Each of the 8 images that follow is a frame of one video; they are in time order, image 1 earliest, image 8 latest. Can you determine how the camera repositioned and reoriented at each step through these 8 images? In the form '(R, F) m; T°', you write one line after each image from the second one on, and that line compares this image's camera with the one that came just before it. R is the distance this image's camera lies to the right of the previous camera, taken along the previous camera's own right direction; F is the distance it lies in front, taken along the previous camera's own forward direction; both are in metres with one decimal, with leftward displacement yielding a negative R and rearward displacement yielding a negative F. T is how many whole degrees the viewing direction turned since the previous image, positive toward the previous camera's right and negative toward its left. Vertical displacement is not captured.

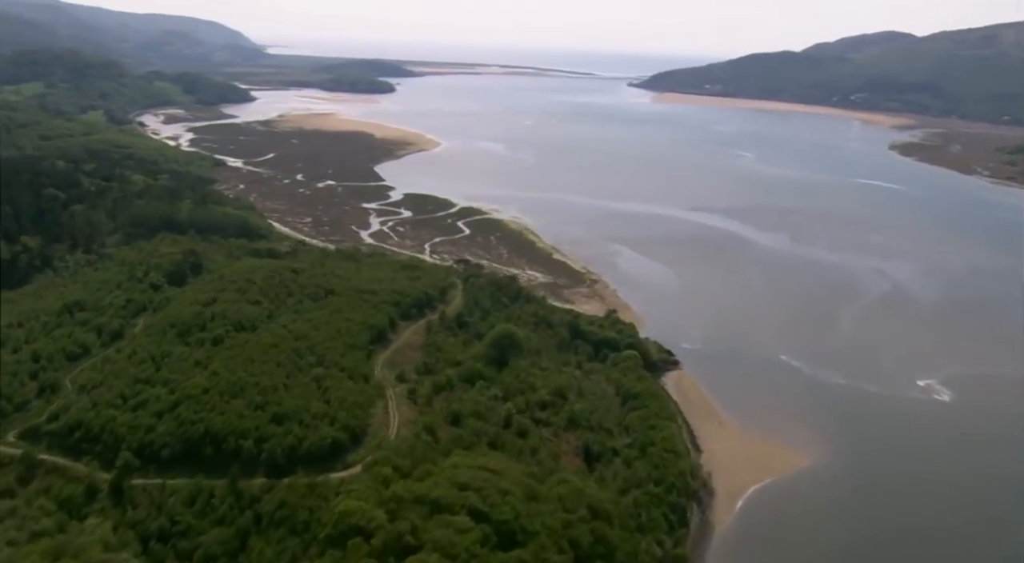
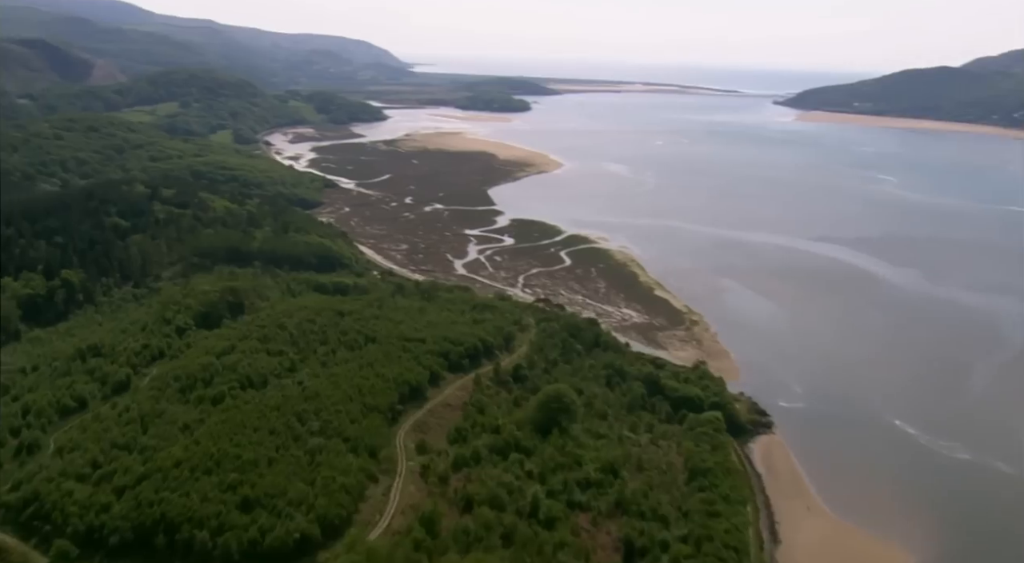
(+2.5, +3.7) m; -8°
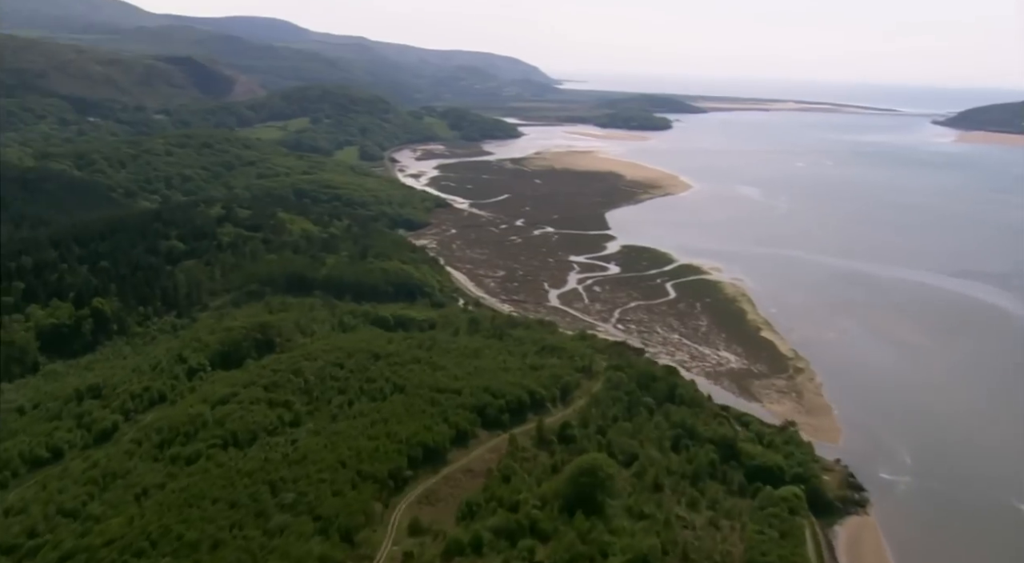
(+2.8, +3.7) m; -9°
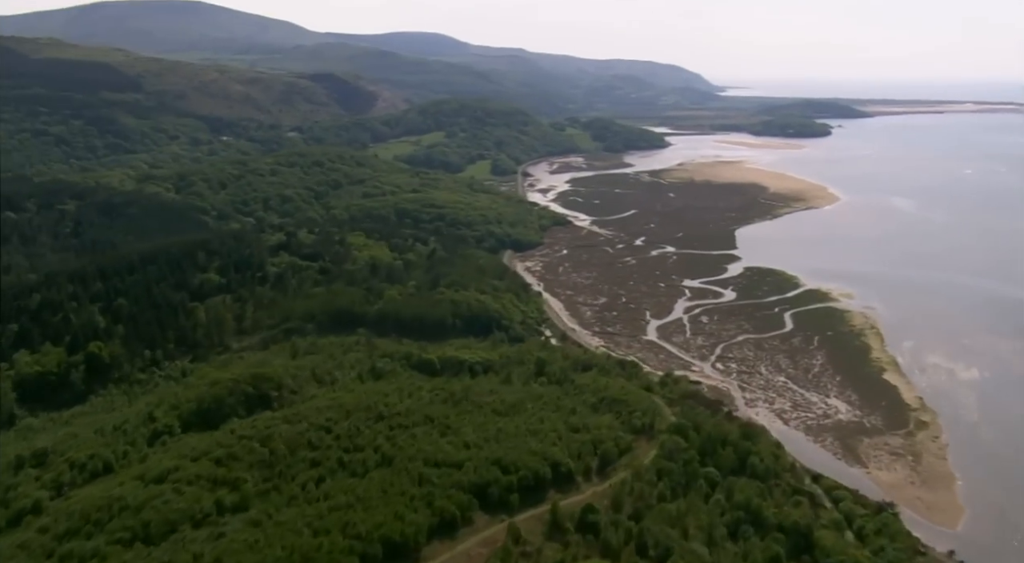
(+3.8, +5.1) m; -10°
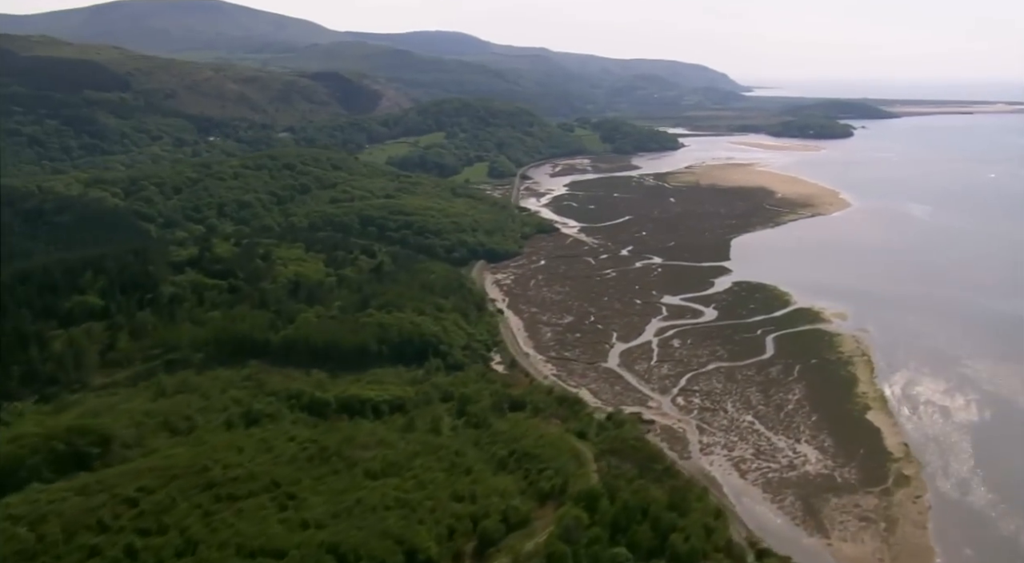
(+3.8, +4.9) m; -2°
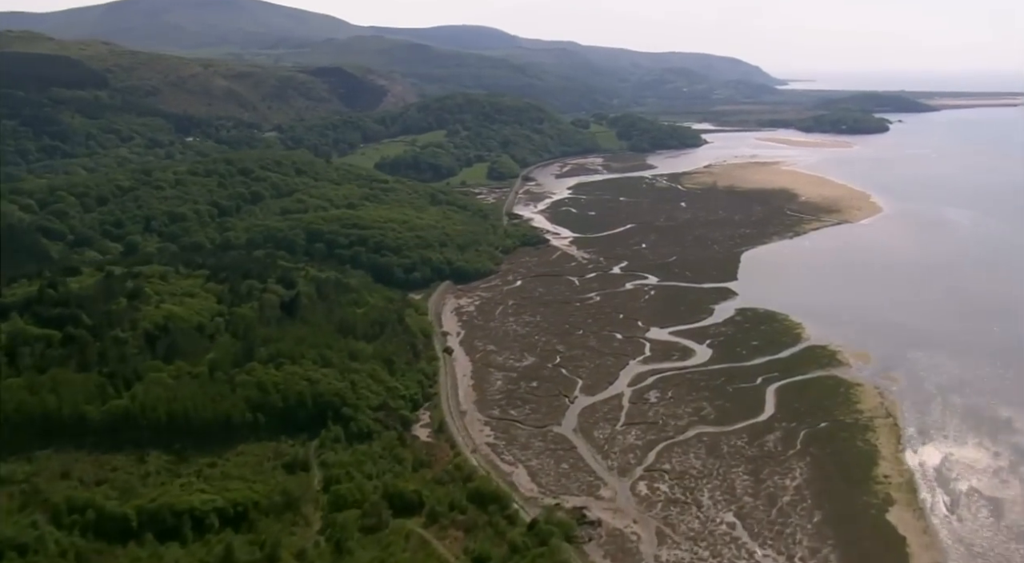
(+3.8, +8.6) m; -2°
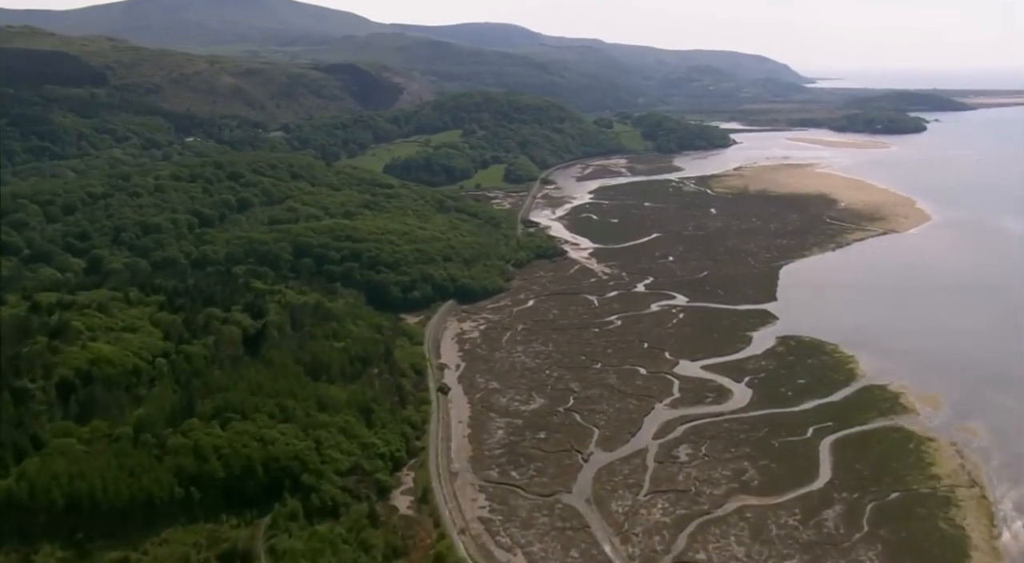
(+0.7, +6.0) m; -1°
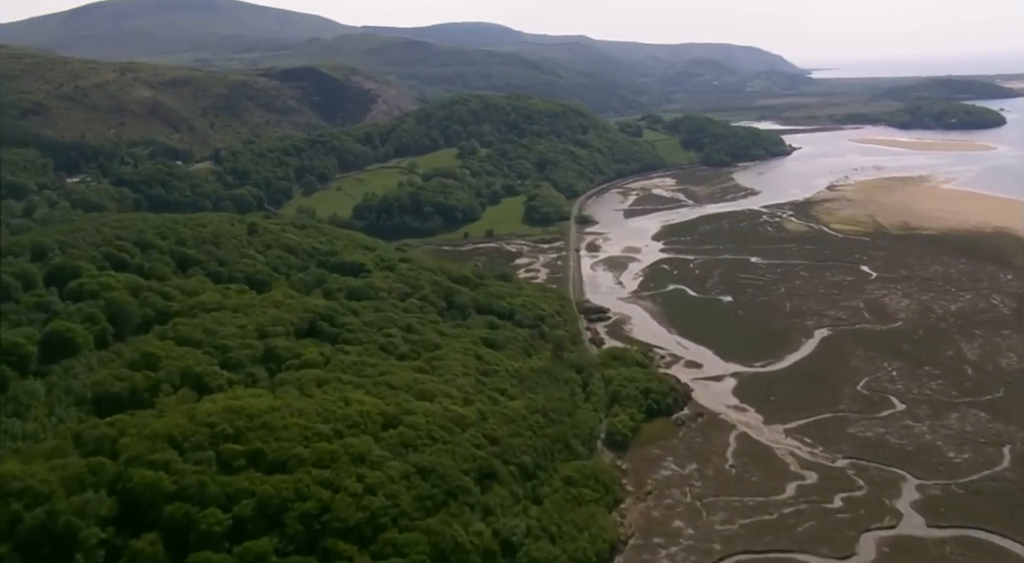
(-3.2, +29.2) m; +1°
